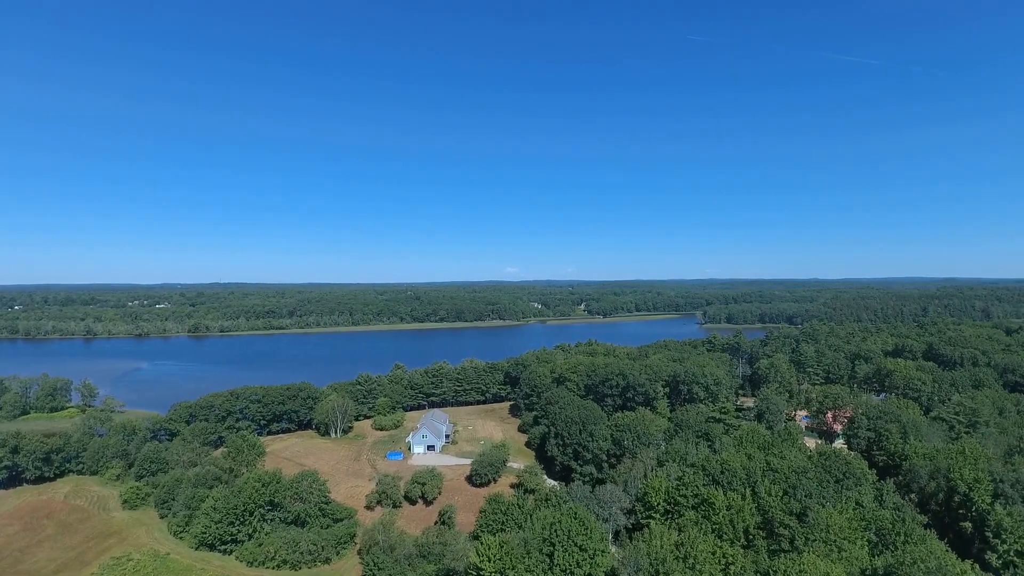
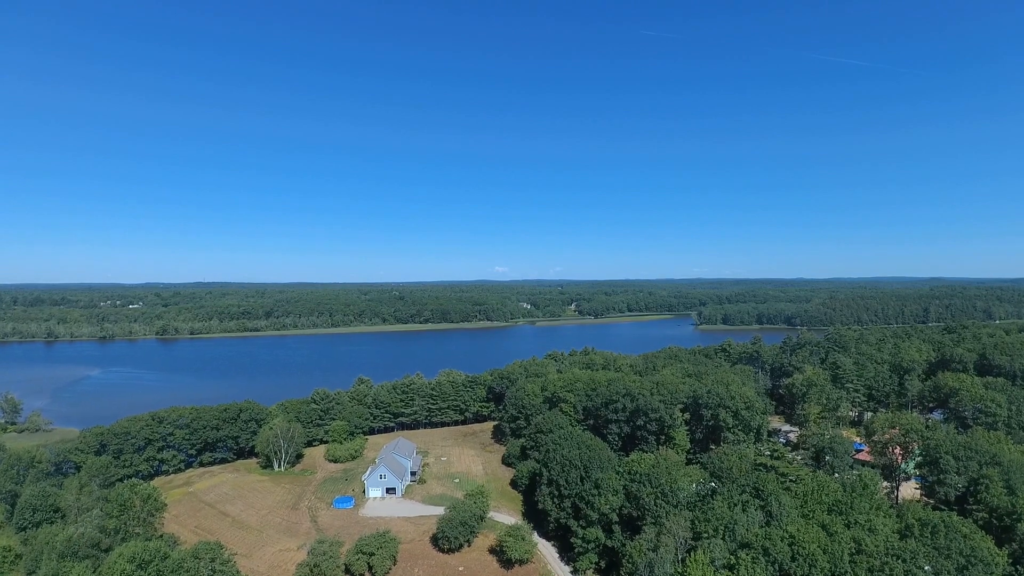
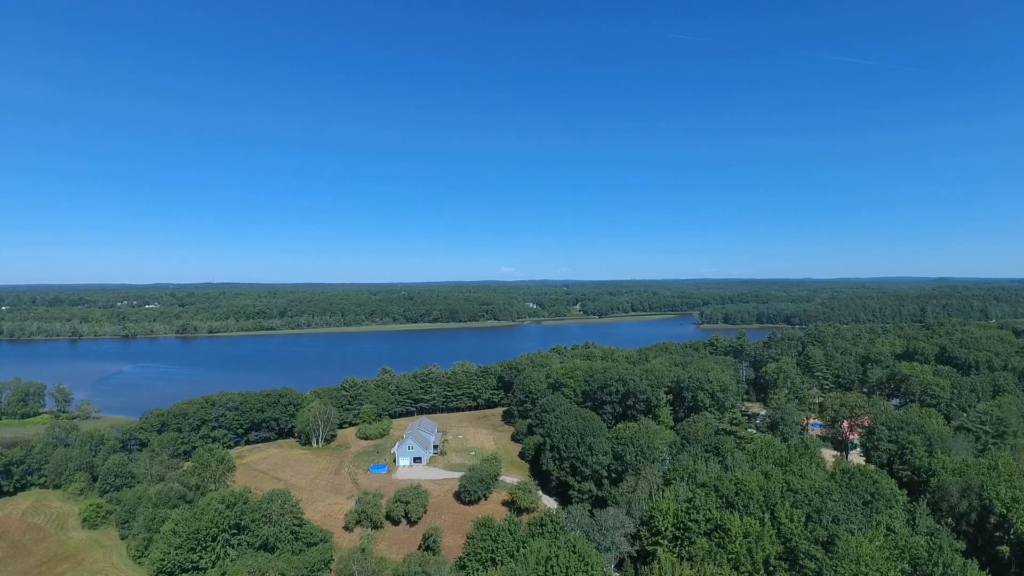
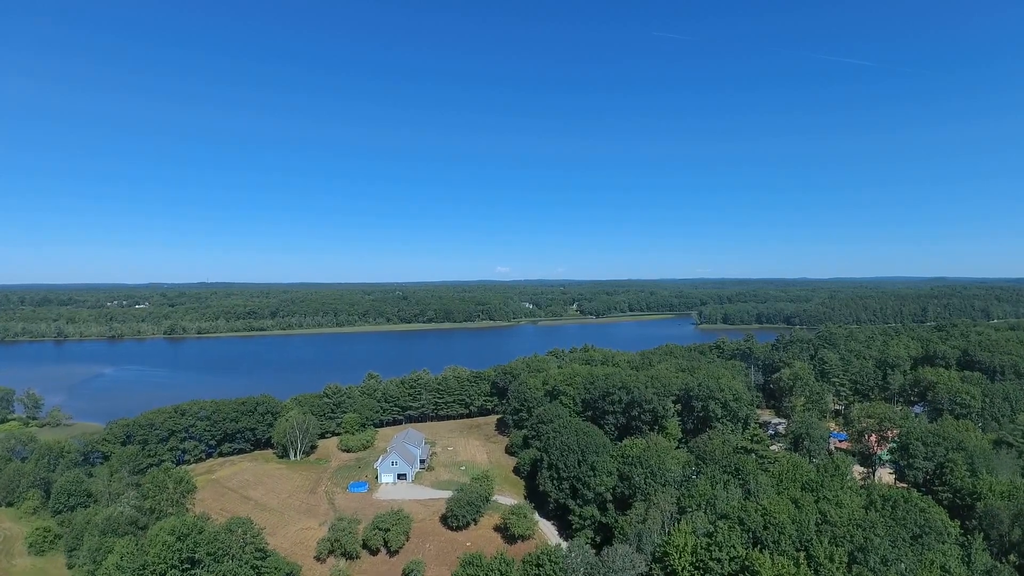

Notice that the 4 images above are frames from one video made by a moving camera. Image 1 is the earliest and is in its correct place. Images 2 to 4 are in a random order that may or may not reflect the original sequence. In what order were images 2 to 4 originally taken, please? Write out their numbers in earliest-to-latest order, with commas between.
3, 4, 2
